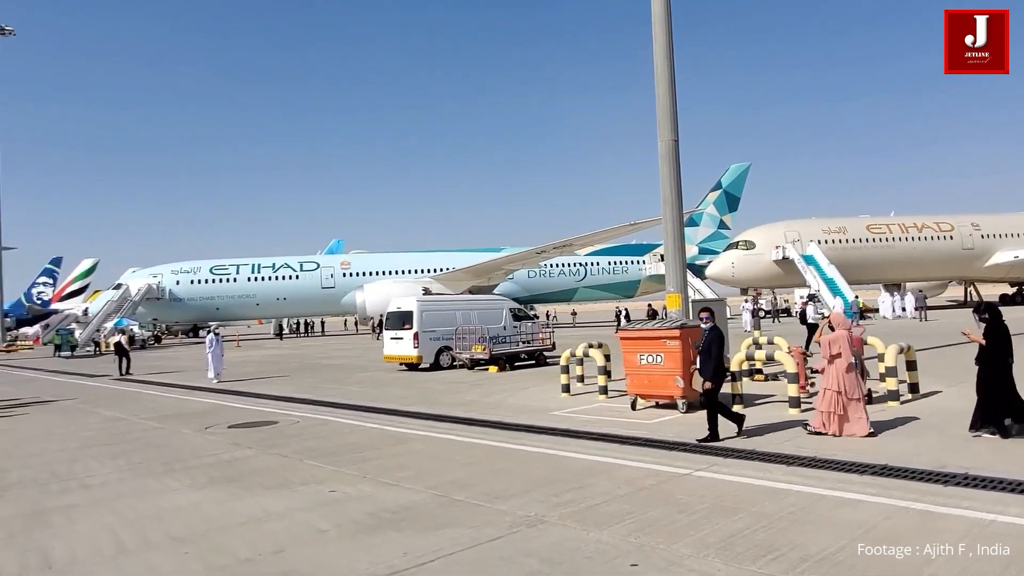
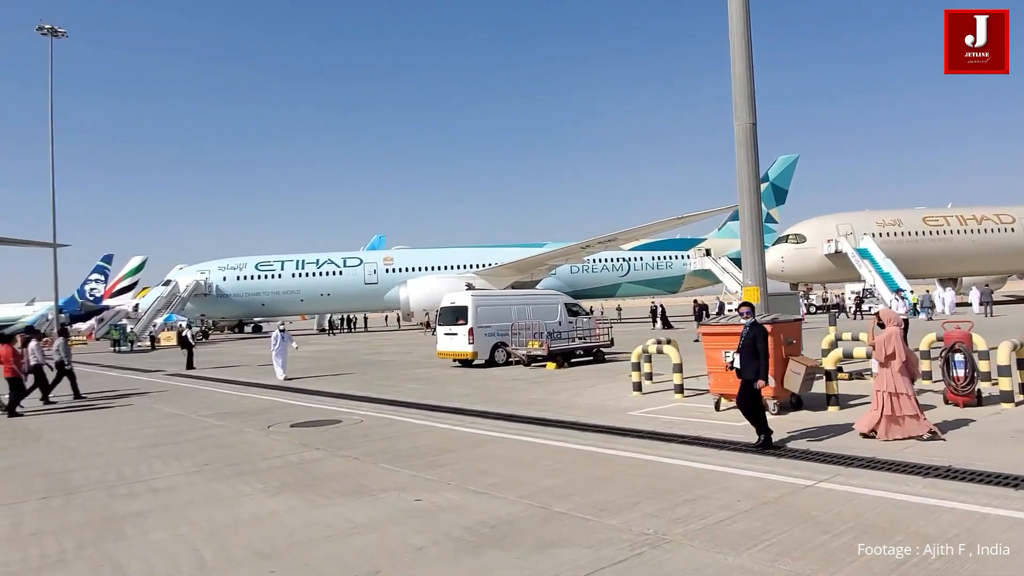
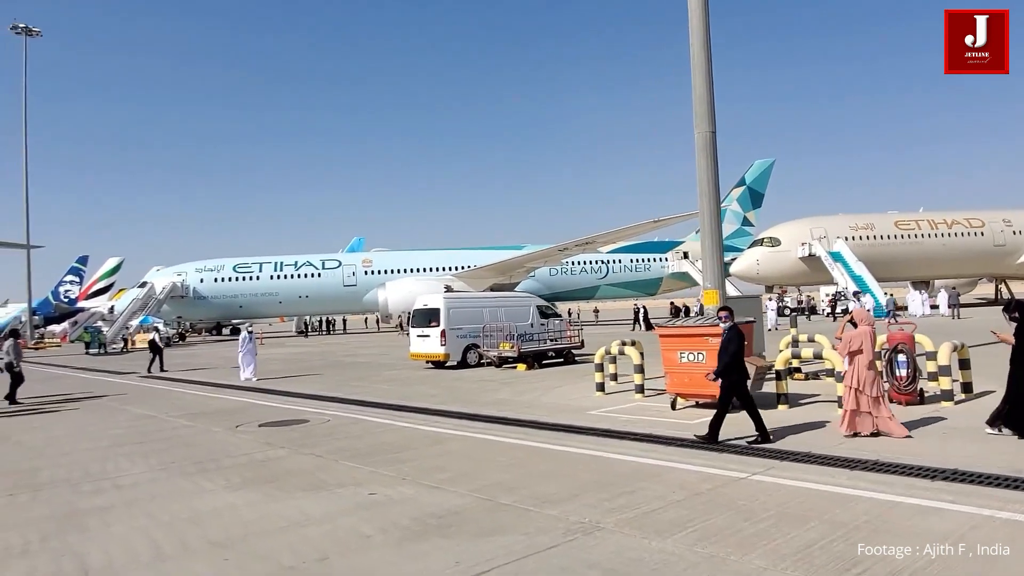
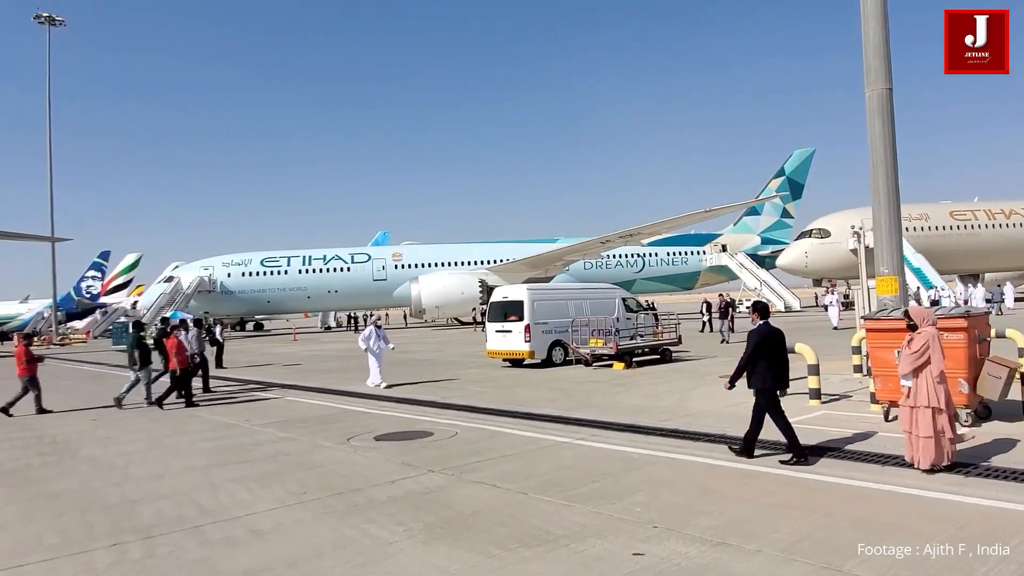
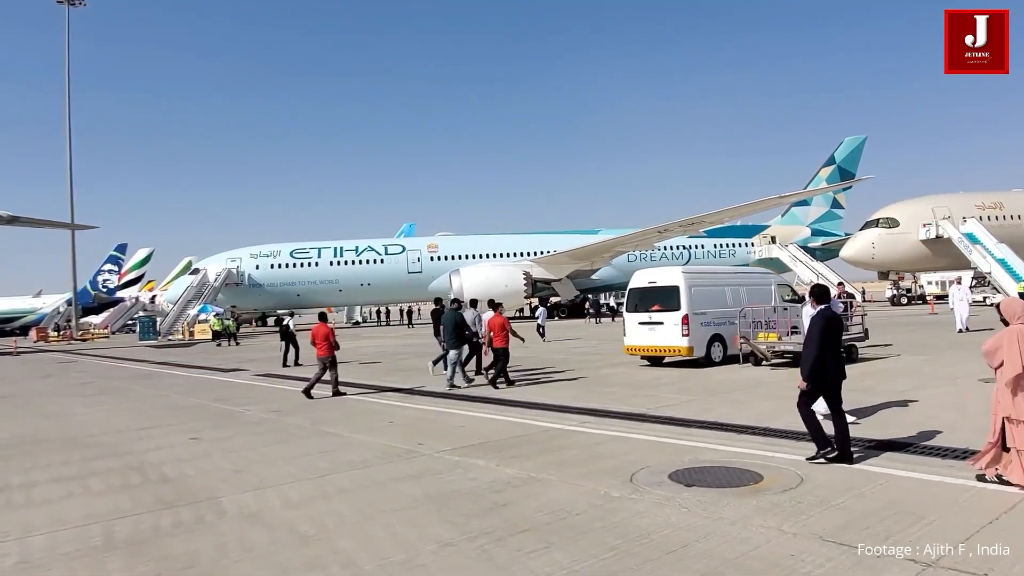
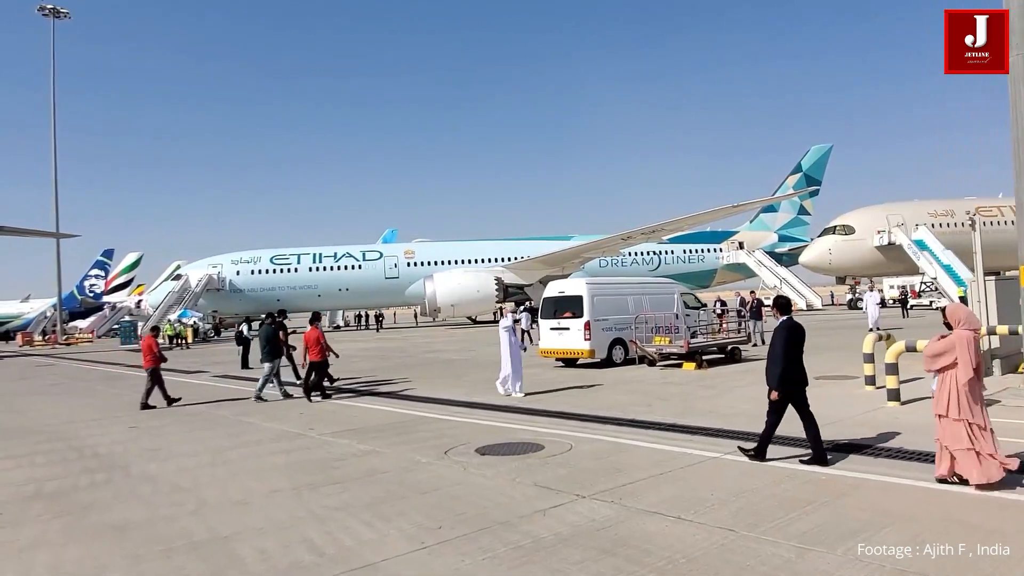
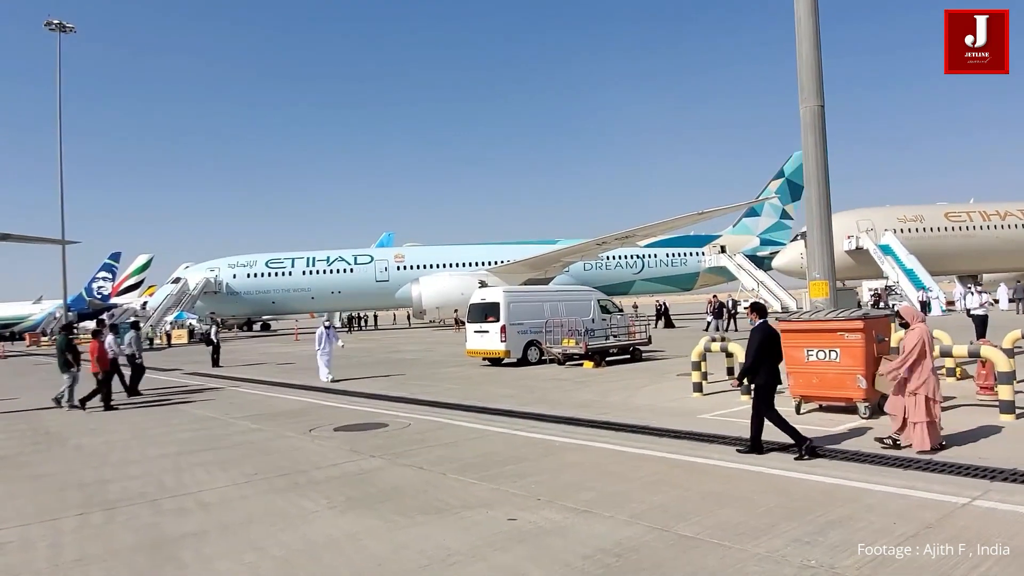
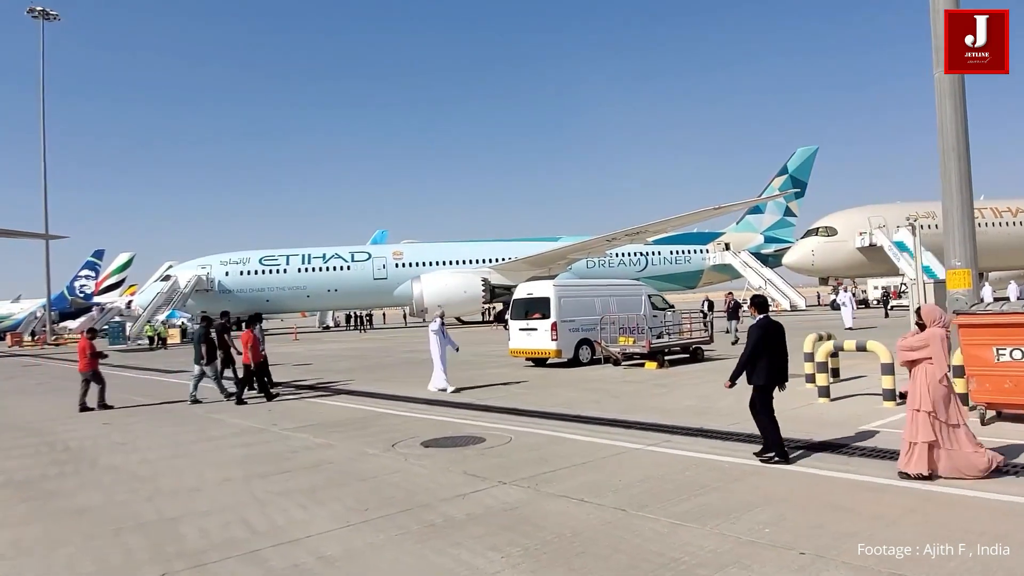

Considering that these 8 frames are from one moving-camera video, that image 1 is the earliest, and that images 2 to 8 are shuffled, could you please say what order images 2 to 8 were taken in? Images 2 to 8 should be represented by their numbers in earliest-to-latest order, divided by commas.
3, 2, 7, 4, 8, 6, 5
